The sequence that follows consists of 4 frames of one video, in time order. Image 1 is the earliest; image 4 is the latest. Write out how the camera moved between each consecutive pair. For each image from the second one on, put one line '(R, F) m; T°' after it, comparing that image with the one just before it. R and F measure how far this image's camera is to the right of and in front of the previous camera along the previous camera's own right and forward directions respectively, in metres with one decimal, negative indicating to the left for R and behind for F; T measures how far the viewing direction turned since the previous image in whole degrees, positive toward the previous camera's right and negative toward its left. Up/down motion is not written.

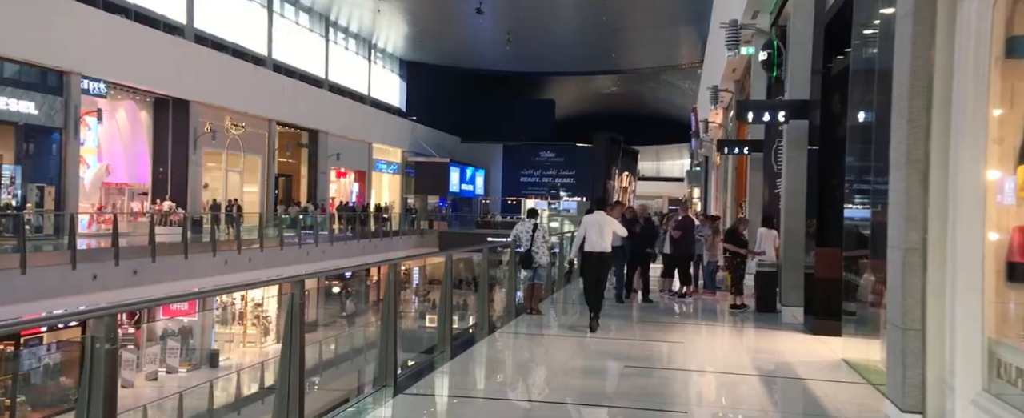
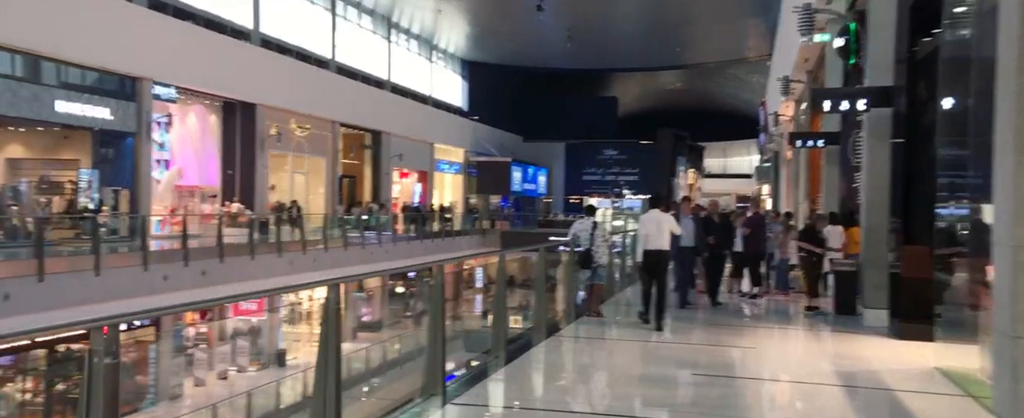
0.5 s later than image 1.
(0.0, +0.2) m; -4°
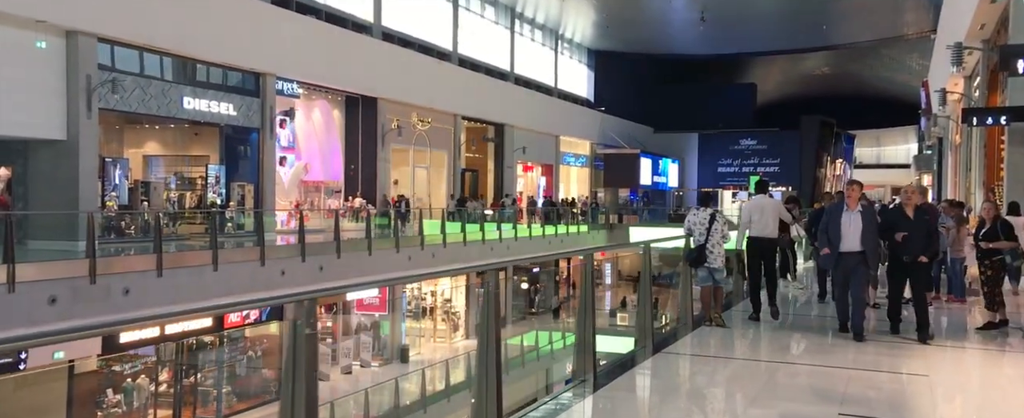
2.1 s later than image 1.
(+0.1, +0.8) m; -9°
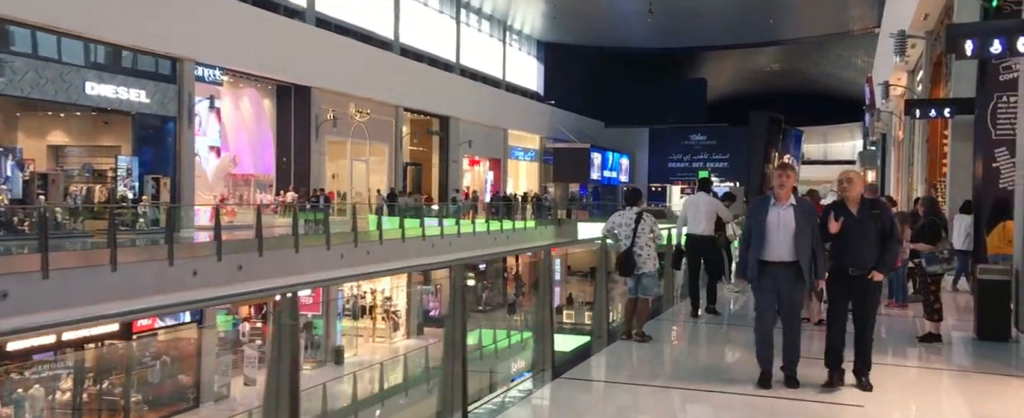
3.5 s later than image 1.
(+0.5, +0.8) m; +3°
